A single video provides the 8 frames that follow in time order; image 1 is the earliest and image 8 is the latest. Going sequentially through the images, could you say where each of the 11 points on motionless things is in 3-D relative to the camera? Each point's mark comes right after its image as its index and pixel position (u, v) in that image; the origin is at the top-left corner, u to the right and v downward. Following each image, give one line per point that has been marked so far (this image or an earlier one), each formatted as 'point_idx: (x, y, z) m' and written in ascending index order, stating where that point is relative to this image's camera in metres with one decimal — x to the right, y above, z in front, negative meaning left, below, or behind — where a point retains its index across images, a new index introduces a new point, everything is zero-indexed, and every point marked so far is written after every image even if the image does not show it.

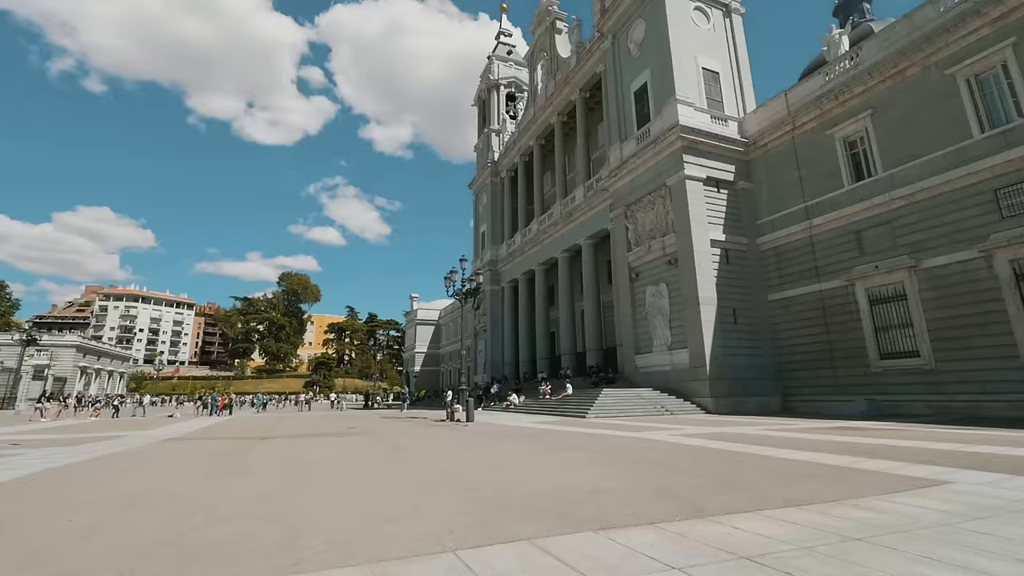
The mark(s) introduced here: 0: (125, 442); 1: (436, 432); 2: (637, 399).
0: (-9.5, -3.7, +12.4) m
1: (-2.4, -4.1, +14.7) m
2: (+4.3, -3.9, +18.0) m
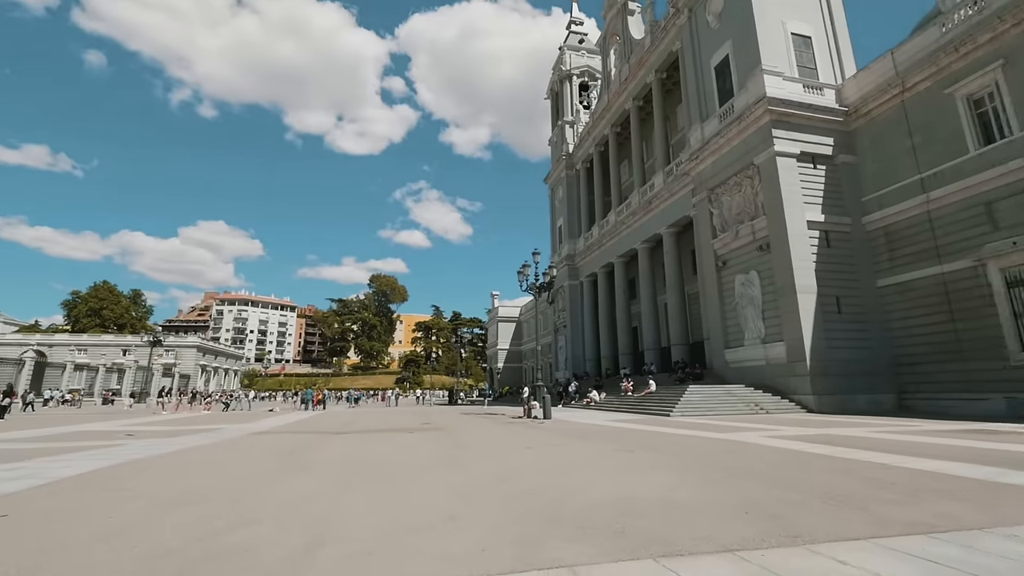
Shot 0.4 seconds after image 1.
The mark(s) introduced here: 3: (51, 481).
0: (-7.5, -3.8, +13.6) m
1: (-0.1, -4.0, +14.7) m
2: (+7.0, -3.5, +16.9) m
3: (-5.5, -2.3, +6.1) m
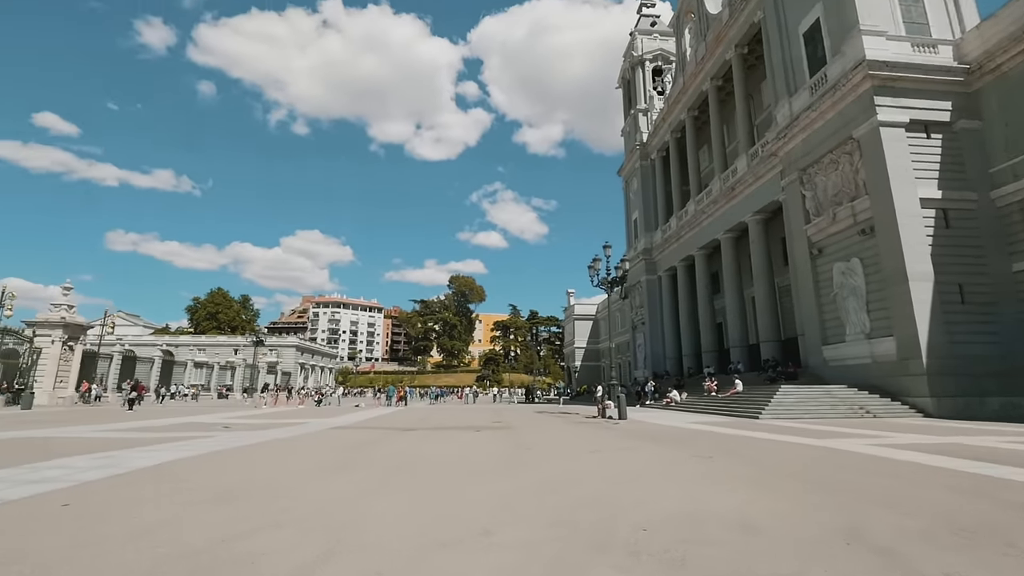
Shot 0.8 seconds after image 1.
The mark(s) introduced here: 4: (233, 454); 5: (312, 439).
0: (-5.5, -3.9, +14.3) m
1: (+2.0, -3.9, +14.2) m
2: (+9.3, -3.3, +15.3) m
3: (-4.7, -2.3, +6.5) m
4: (-4.4, -2.6, +8.1) m
5: (-4.3, -3.2, +11.0) m
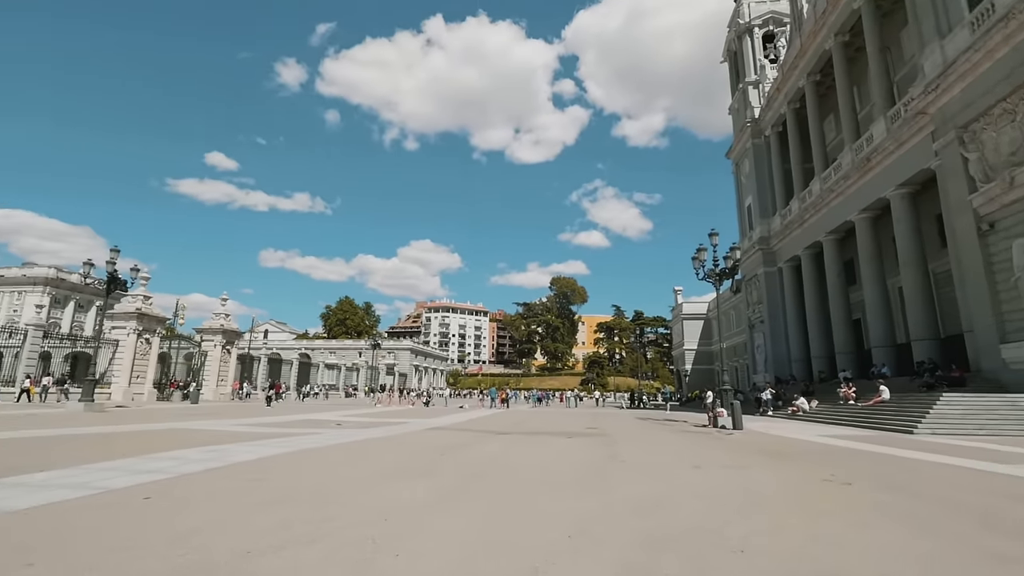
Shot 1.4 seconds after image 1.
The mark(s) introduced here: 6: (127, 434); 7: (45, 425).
0: (-2.8, -3.9, +14.4) m
1: (+4.5, -3.8, +12.9) m
2: (+11.9, -2.9, +12.5) m
3: (-3.7, -2.3, +6.7) m
4: (-3.0, -2.6, +8.2) m
5: (-2.3, -3.2, +11.0) m
6: (-8.1, -3.1, +10.9) m
7: (-12.4, -3.7, +13.9) m
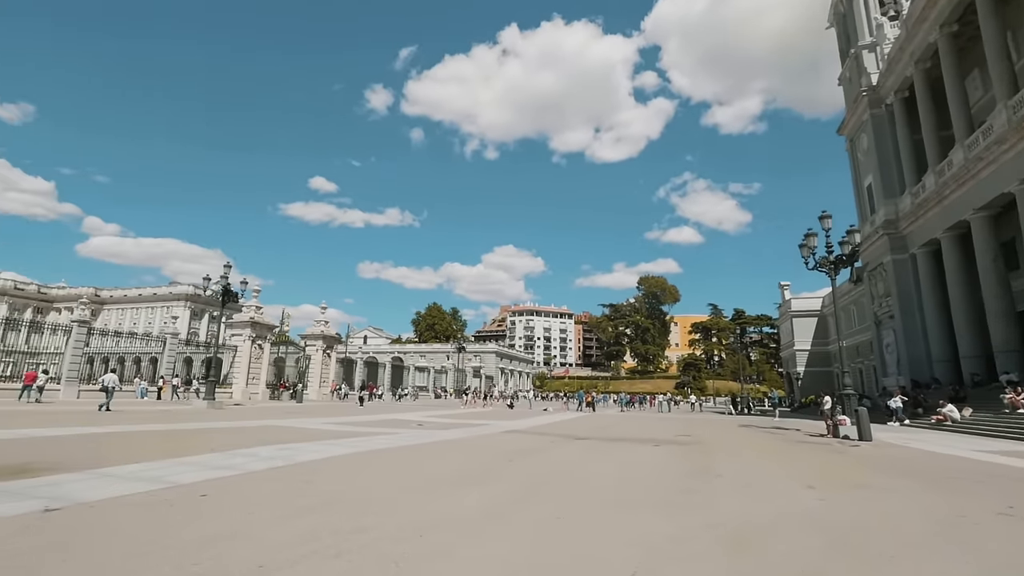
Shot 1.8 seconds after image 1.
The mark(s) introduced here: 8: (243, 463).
0: (-0.6, -3.8, +13.9) m
1: (+6.4, -3.5, +11.2) m
2: (+13.6, -2.5, +9.6) m
3: (-2.7, -2.2, +6.4) m
4: (-1.8, -2.5, +7.8) m
5: (-0.7, -3.1, +10.5) m
6: (-6.3, -3.1, +11.3) m
7: (-10.1, -3.8, +14.9) m
8: (-3.4, -2.2, +6.6) m
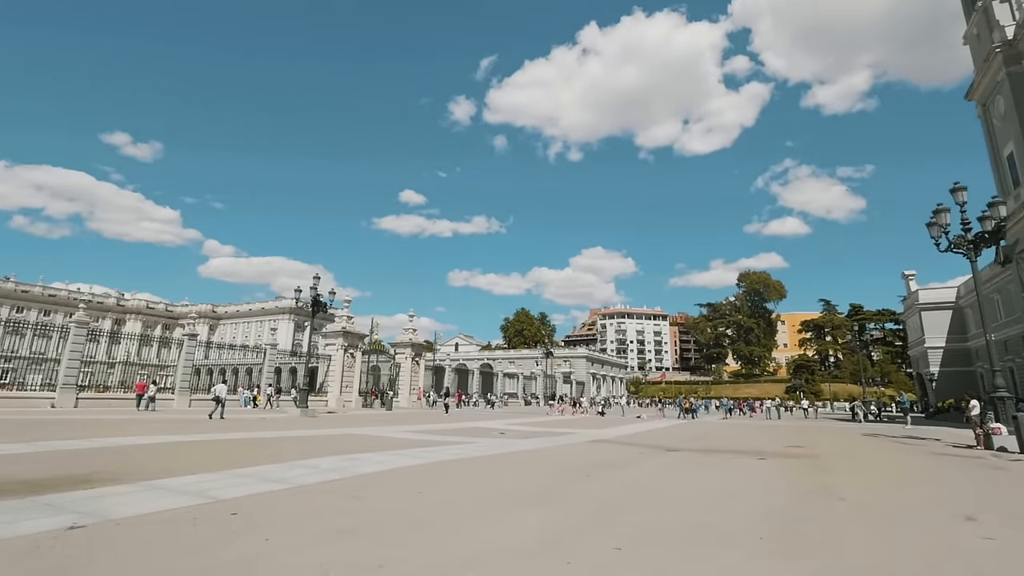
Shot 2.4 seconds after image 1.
0: (+1.5, -3.8, +12.9) m
1: (+7.9, -3.2, +9.0) m
2: (+14.7, -1.9, +6.2) m
3: (-1.9, -2.2, +5.9) m
4: (-0.7, -2.5, +7.1) m
5: (+0.8, -3.1, +9.5) m
6: (-4.6, -3.3, +11.3) m
7: (-7.6, -4.2, +15.5) m
8: (-2.5, -2.2, +6.2) m
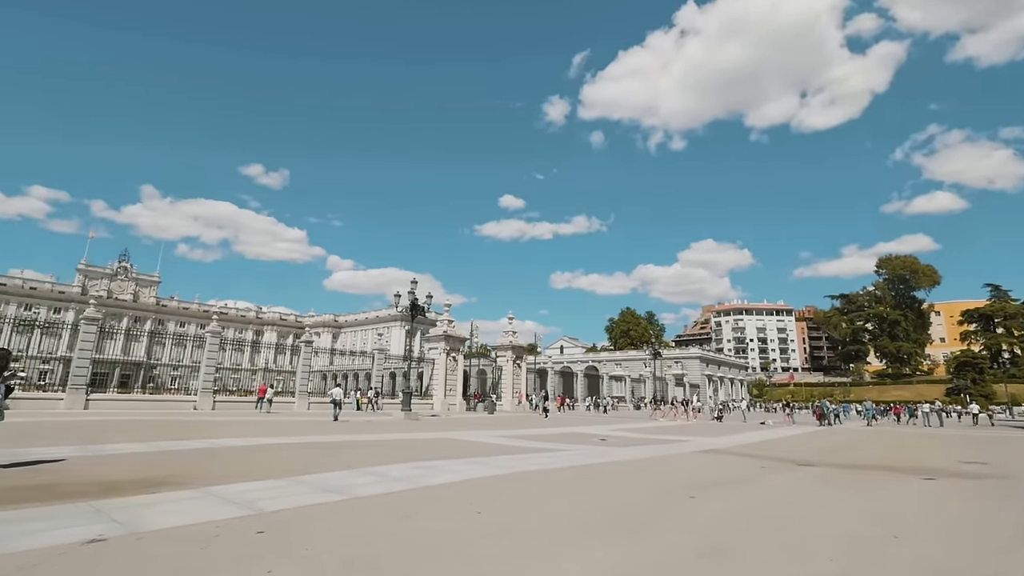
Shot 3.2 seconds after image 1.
0: (+3.8, -3.6, +11.5) m
1: (+9.3, -2.7, +6.4) m
2: (+15.3, -1.1, +2.3) m
3: (-1.0, -2.1, +5.4) m
4: (+0.4, -2.4, +6.3) m
5: (+2.4, -2.9, +8.4) m
6: (-2.5, -3.4, +11.2) m
7: (-4.6, -4.4, +15.9) m
8: (-1.6, -2.2, +5.8) m
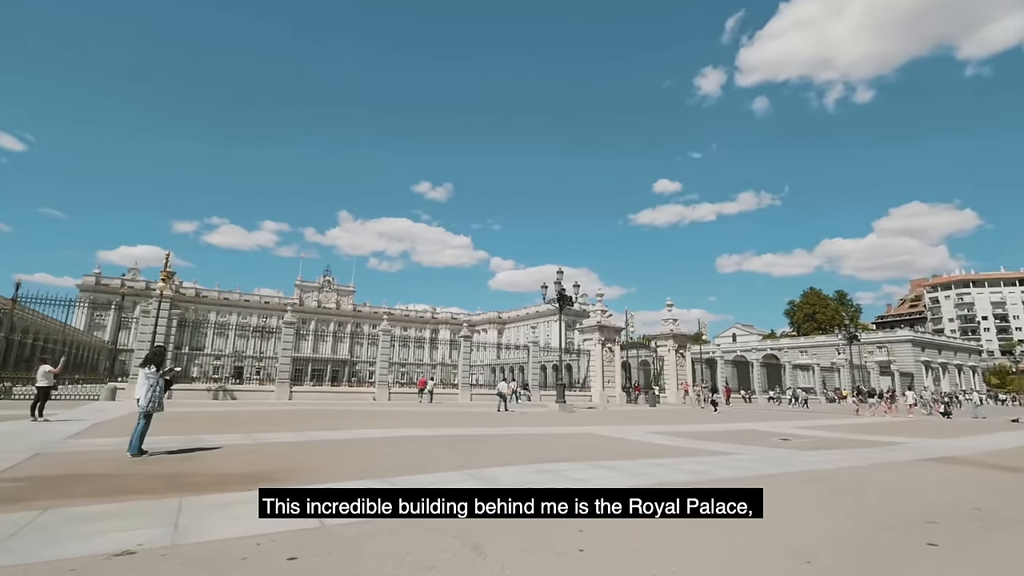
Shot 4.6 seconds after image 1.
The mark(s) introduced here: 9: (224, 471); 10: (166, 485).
0: (+6.7, -2.9, +8.9) m
1: (+10.3, -1.7, +2.4) m
2: (+14.7, +0.2, -3.3) m
3: (+0.2, -1.9, +4.5) m
4: (+1.8, -2.0, +5.0) m
5: (+4.4, -2.3, +6.3) m
6: (+0.6, -3.1, +10.5) m
7: (+0.1, -4.1, +15.7) m
8: (-0.3, -2.0, +5.1) m
9: (-2.8, -1.8, +5.1) m
10: (-2.9, -1.6, +4.3) m
